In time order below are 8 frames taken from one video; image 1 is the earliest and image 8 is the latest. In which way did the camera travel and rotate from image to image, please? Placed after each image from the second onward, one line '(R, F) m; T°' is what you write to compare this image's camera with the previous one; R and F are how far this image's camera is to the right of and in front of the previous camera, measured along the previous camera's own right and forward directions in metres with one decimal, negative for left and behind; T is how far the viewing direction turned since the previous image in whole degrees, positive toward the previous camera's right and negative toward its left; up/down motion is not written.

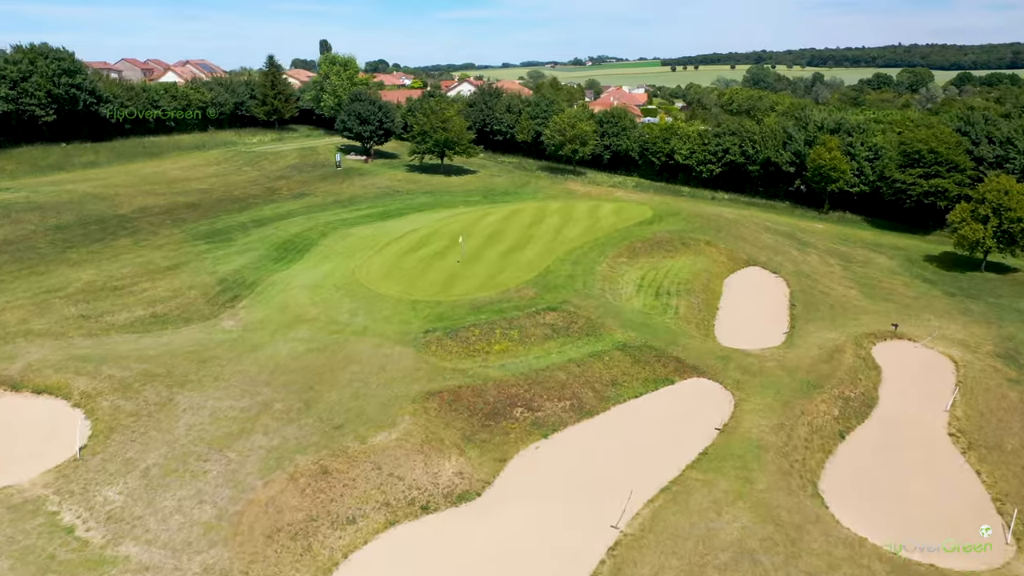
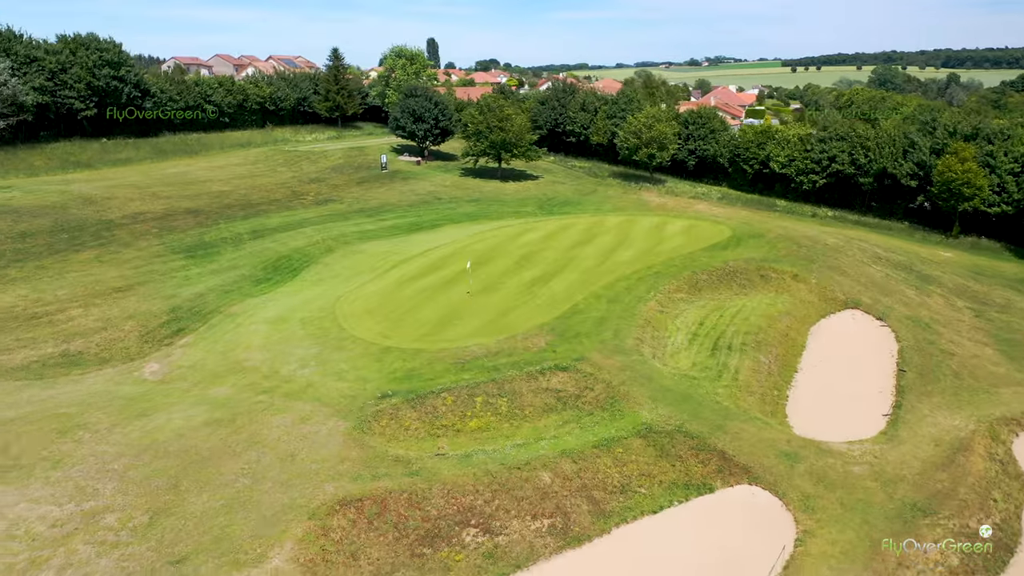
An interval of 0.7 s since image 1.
(+2.9, +7.3) m; -7°
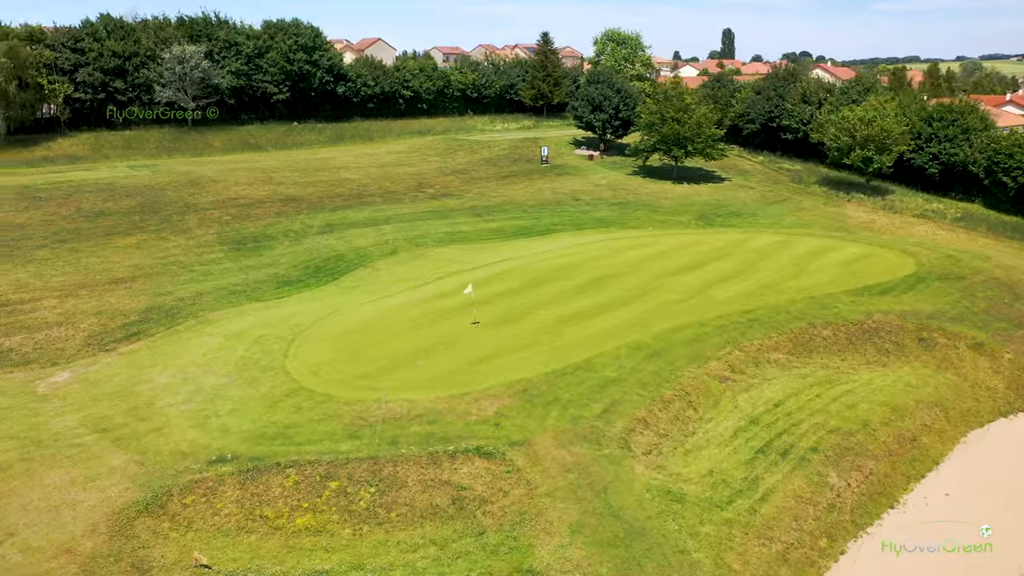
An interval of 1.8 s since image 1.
(+6.9, +7.8) m; -20°
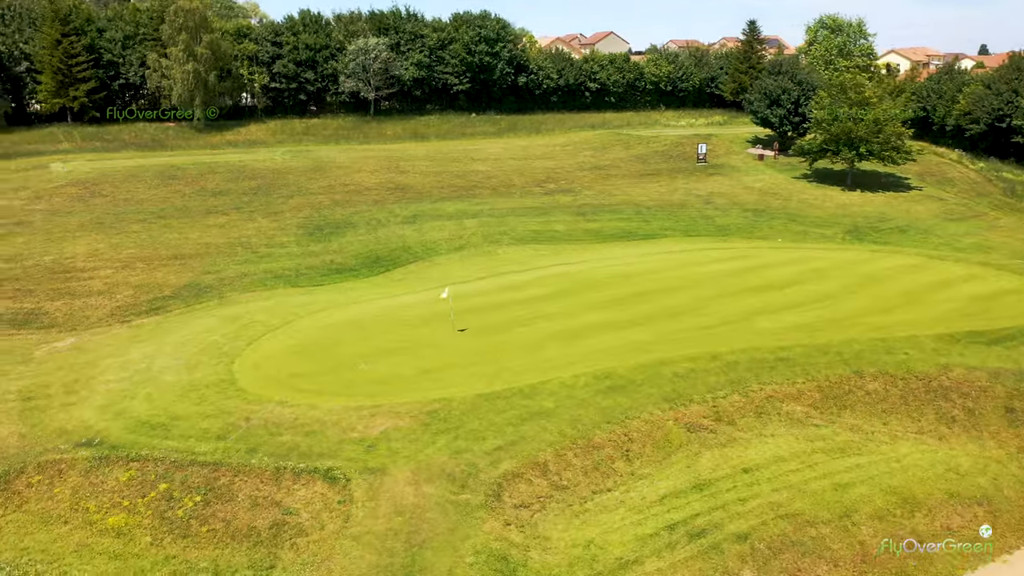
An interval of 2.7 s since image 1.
(+6.4, +3.4) m; -18°
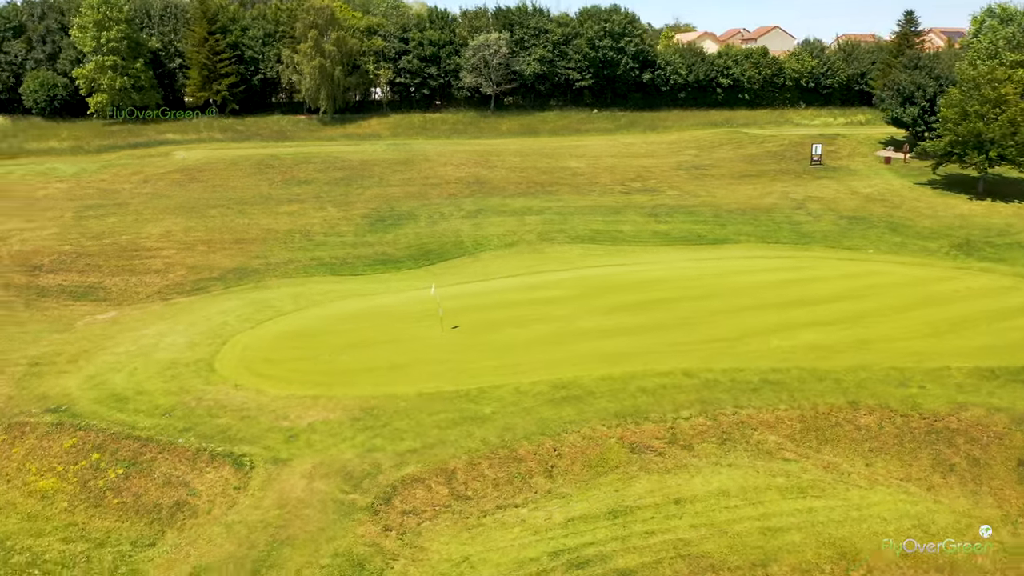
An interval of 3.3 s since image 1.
(+4.2, +1.2) m; -12°
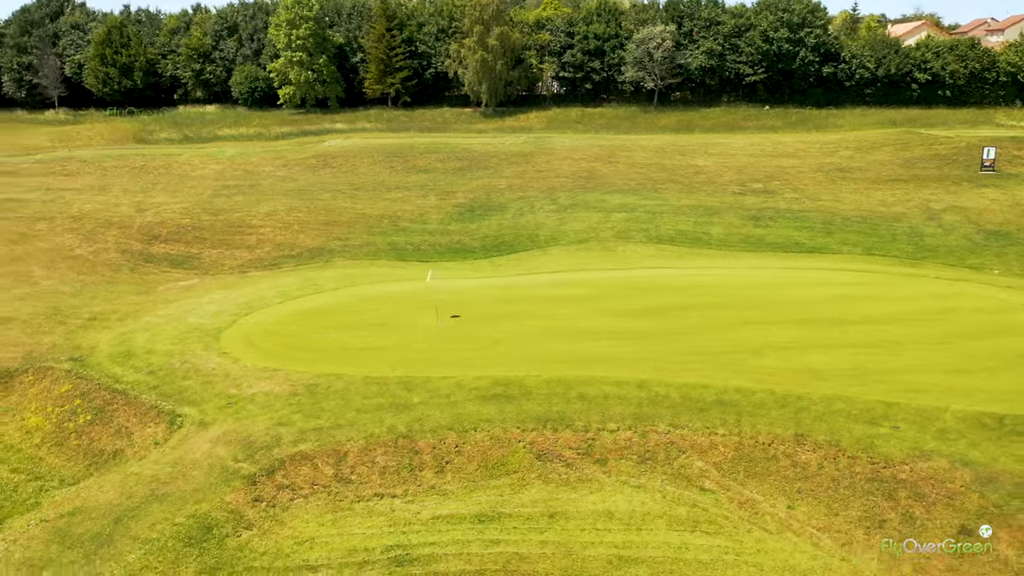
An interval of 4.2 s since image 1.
(+5.3, +1.1) m; -16°
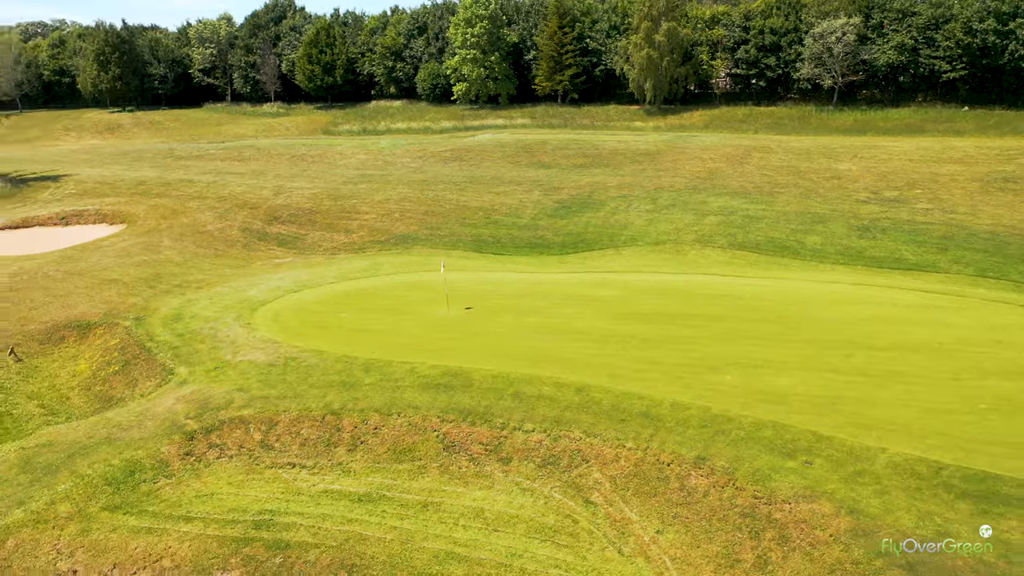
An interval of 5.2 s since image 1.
(+5.1, +0.7) m; -16°
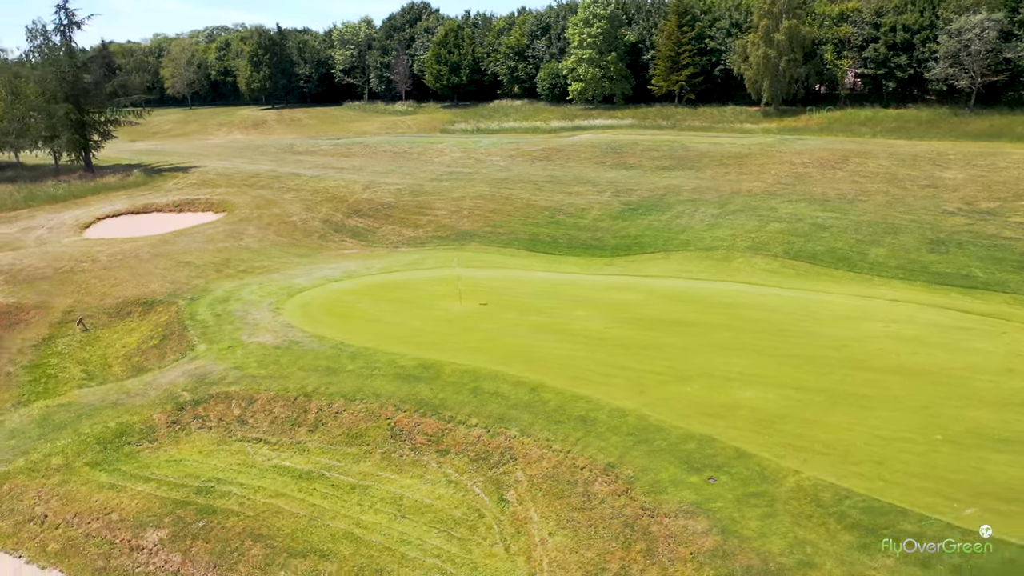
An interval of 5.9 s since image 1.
(+3.5, +0.1) m; -11°
